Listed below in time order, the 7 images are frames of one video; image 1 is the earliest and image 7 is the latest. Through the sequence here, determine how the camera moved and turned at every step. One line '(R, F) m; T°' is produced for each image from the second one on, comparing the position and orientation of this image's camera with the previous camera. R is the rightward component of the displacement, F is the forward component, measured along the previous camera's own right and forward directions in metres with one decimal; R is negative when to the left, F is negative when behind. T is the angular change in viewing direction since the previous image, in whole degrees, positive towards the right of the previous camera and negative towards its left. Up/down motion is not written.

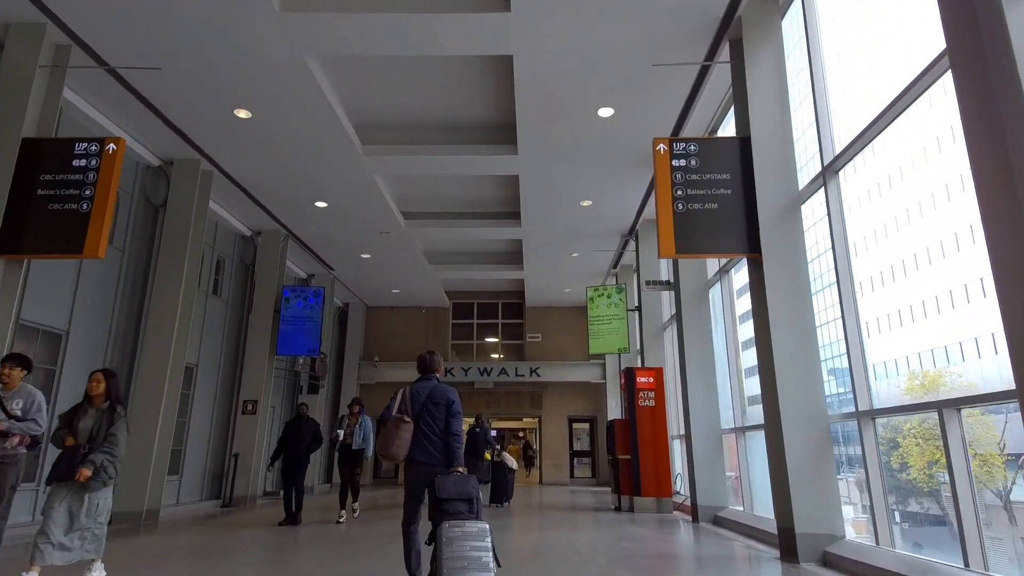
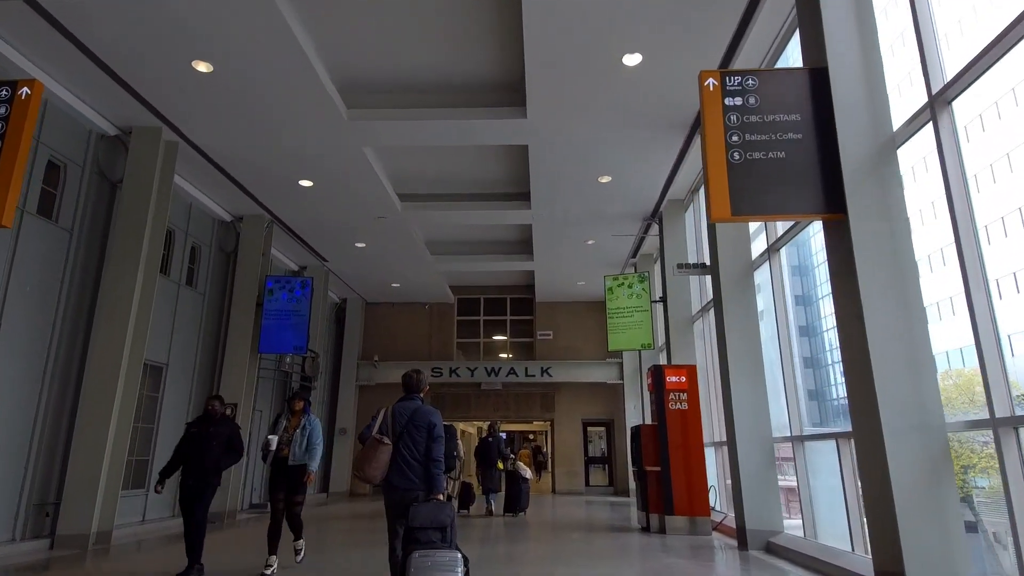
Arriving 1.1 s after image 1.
(0.0, +1.2) m; -1°
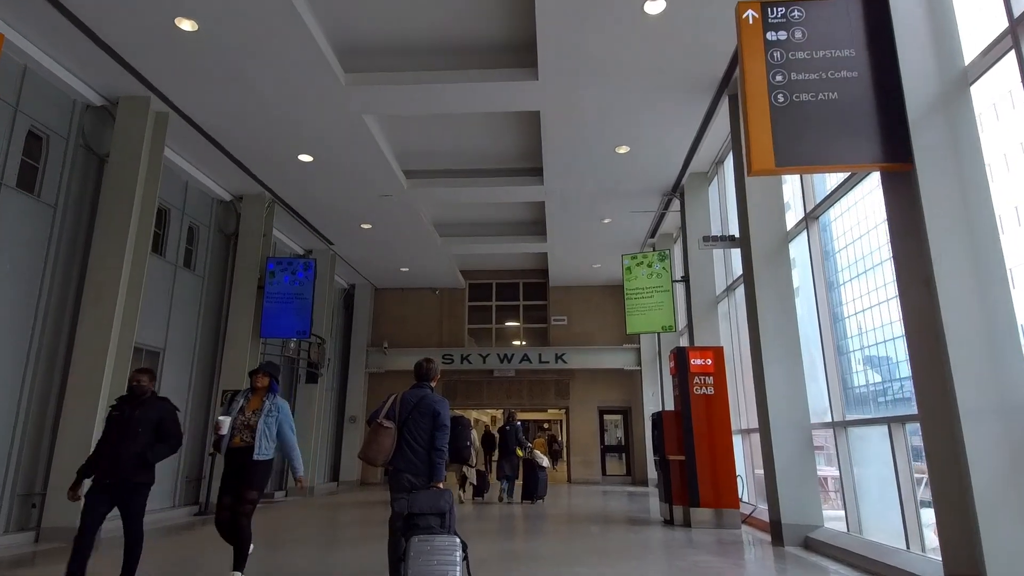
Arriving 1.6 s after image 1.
(0.0, +0.5) m; -1°
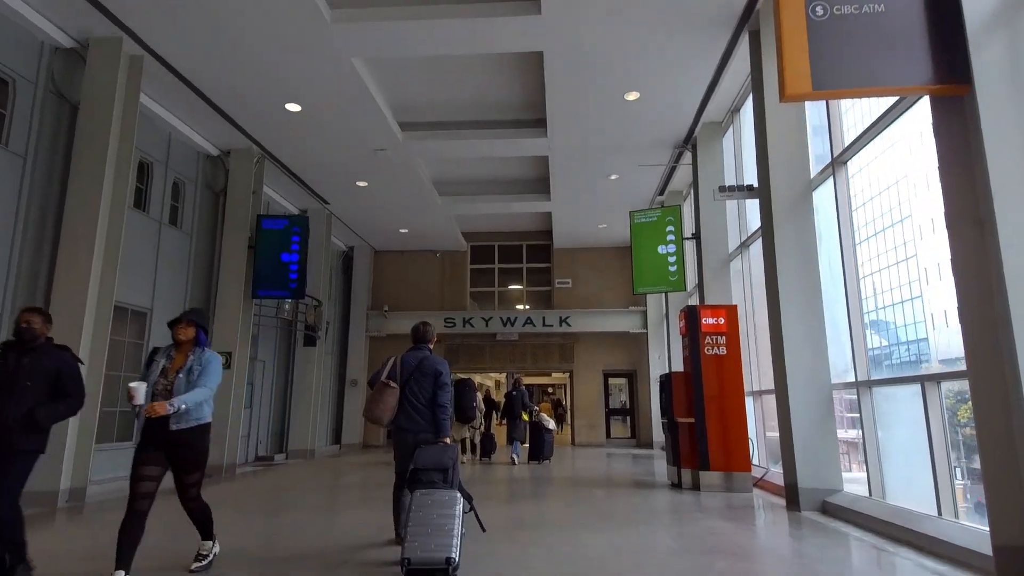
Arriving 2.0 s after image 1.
(0.0, +0.4) m; 0°
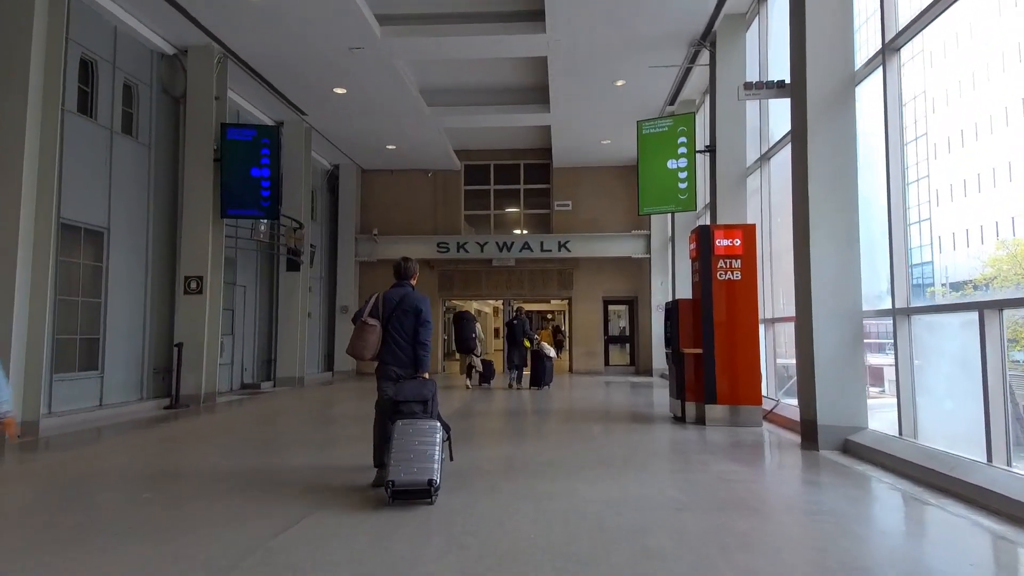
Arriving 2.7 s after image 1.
(+0.1, +0.7) m; 0°
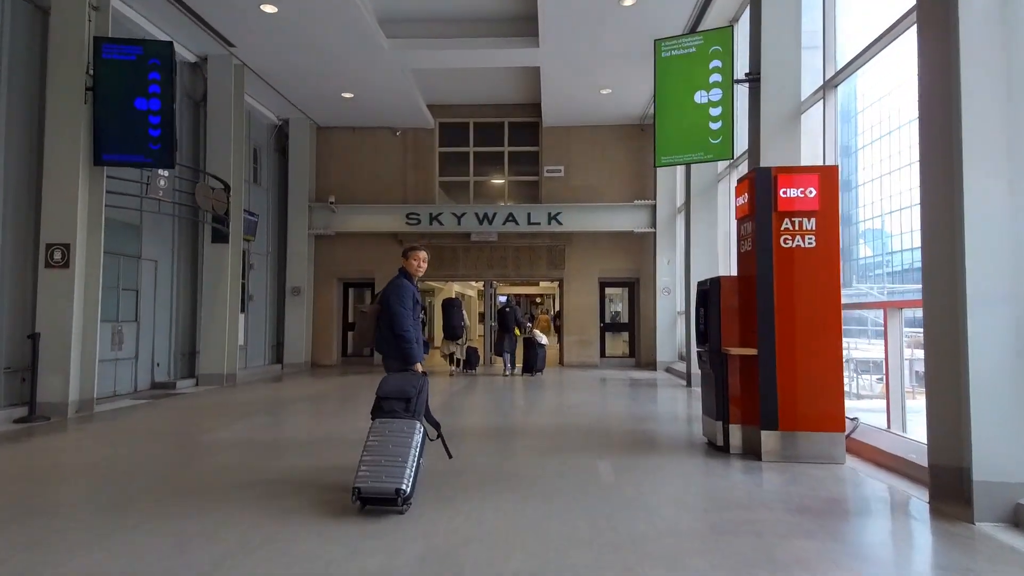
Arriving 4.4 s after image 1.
(+0.2, +2.0) m; +1°
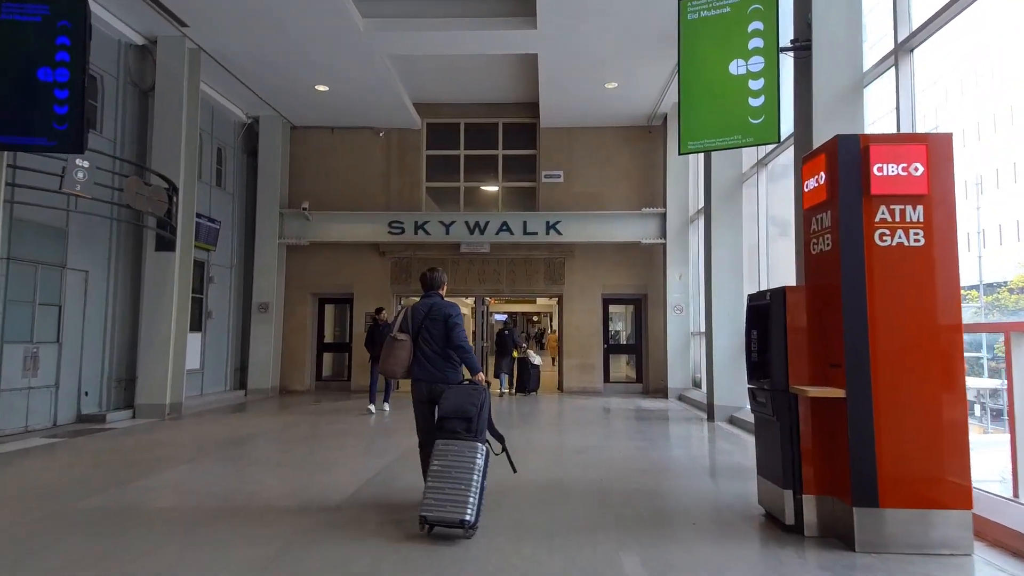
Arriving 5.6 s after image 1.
(+0.1, +1.2) m; 0°
